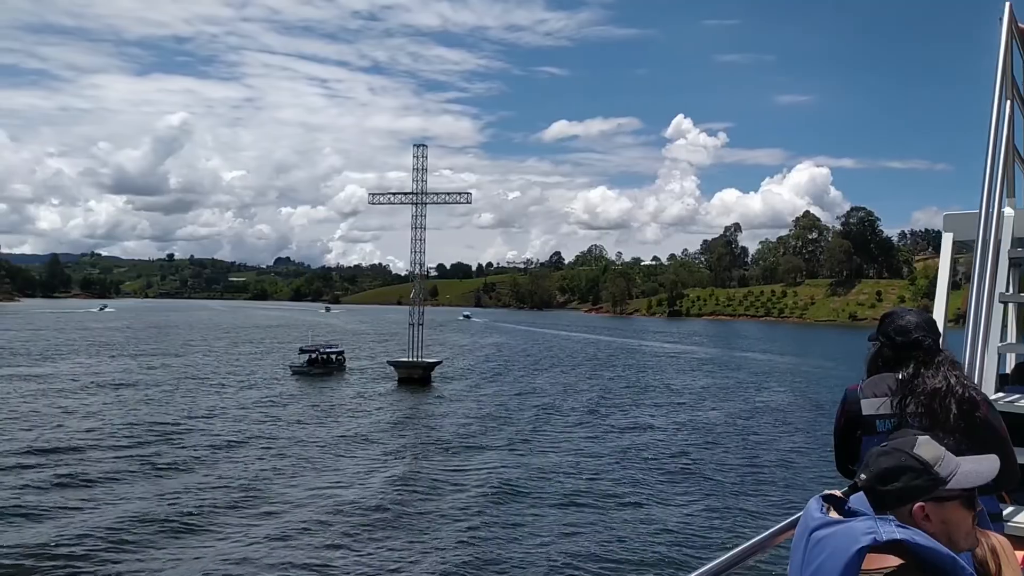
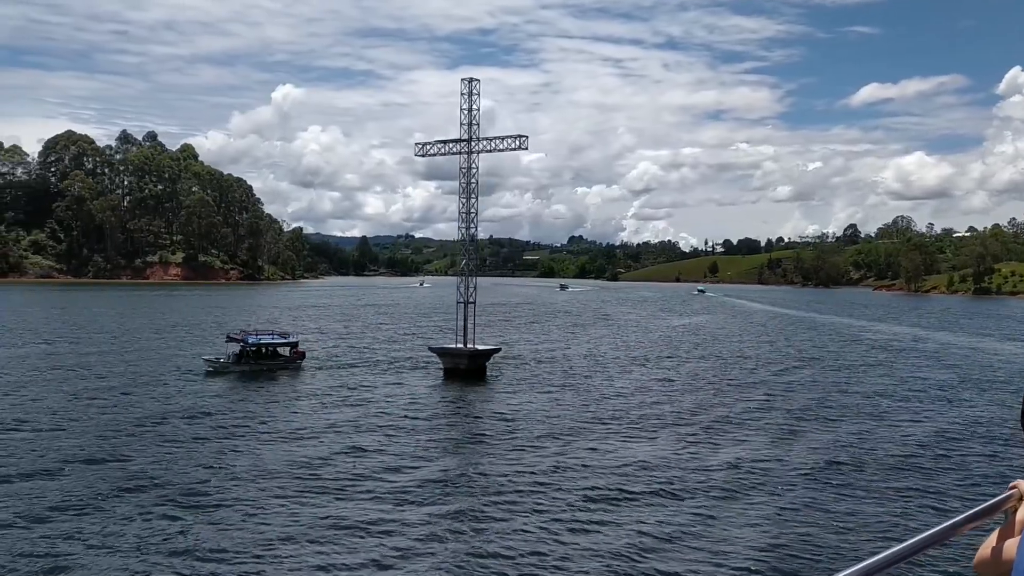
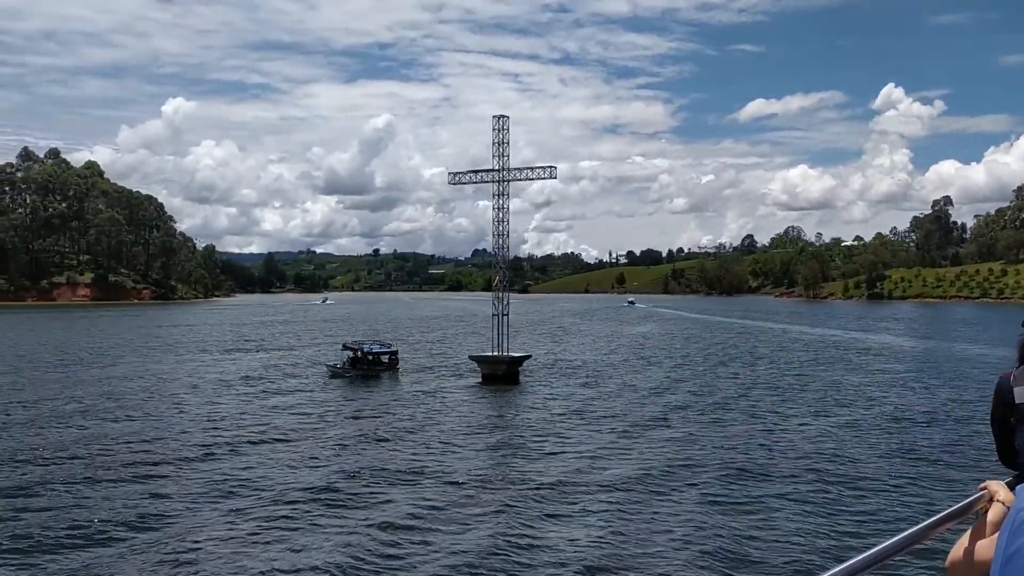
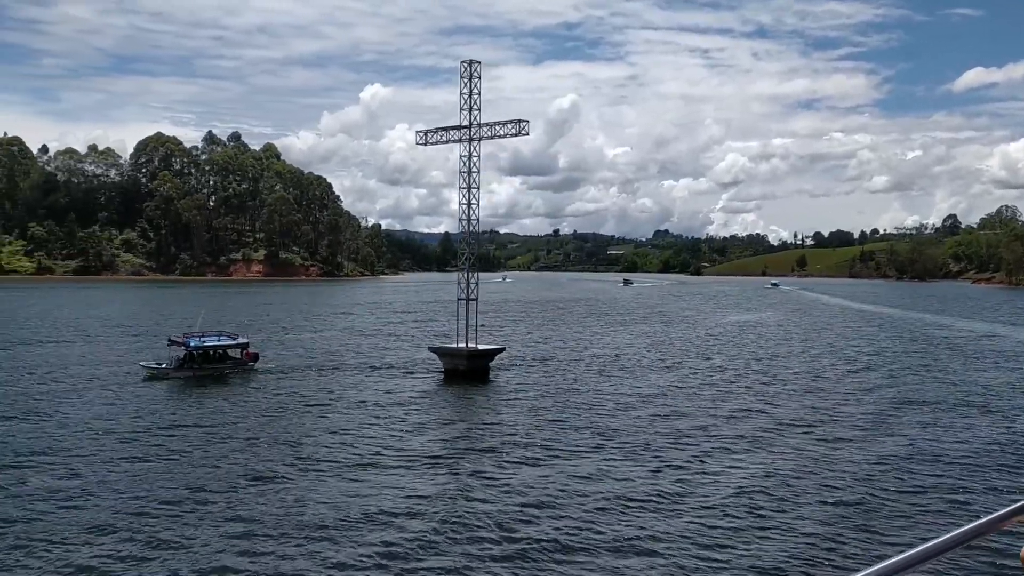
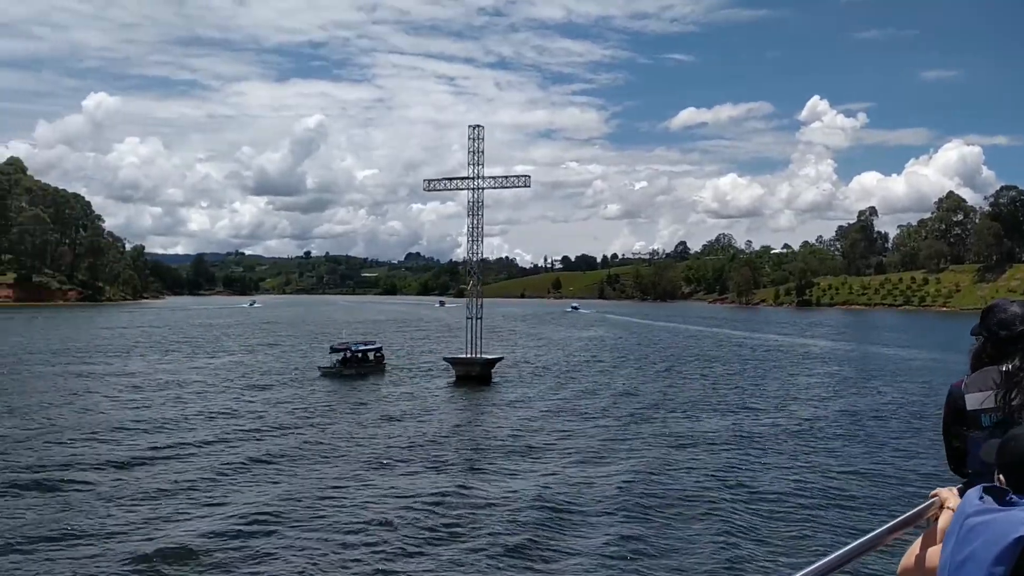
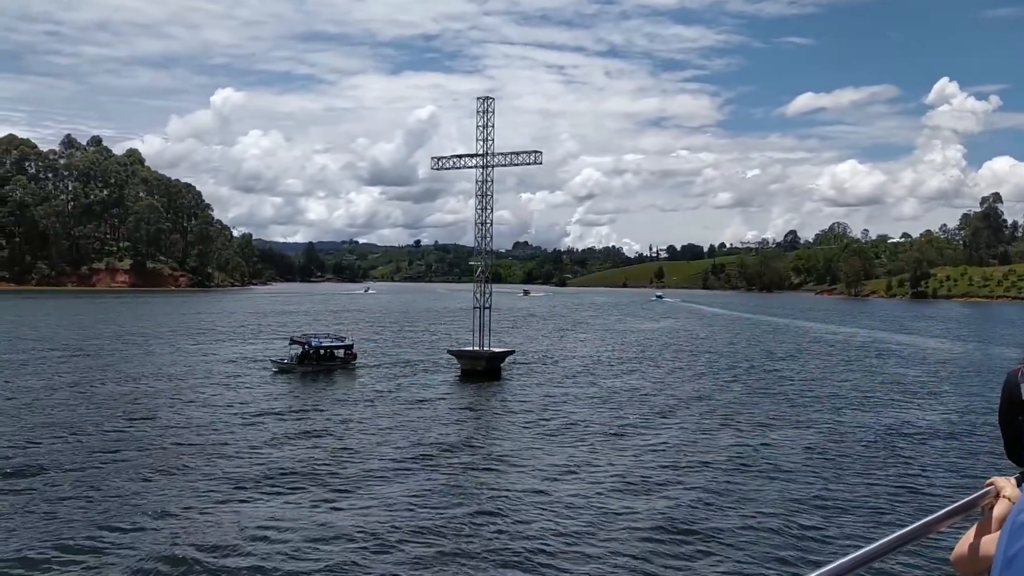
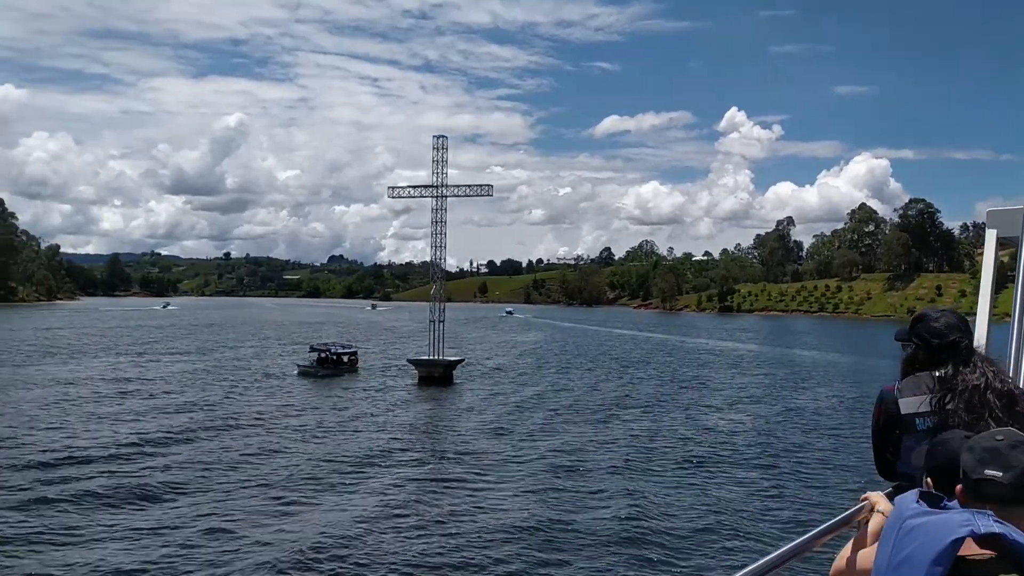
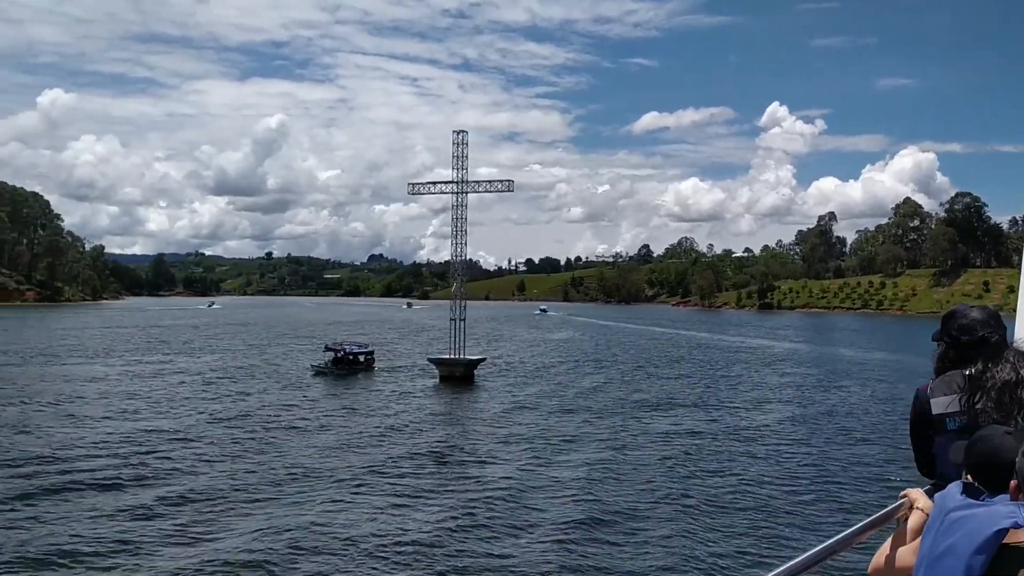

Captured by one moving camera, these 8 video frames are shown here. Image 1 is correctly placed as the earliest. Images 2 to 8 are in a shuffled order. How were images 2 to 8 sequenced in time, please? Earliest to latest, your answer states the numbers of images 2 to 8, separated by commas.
7, 8, 5, 3, 6, 2, 4
